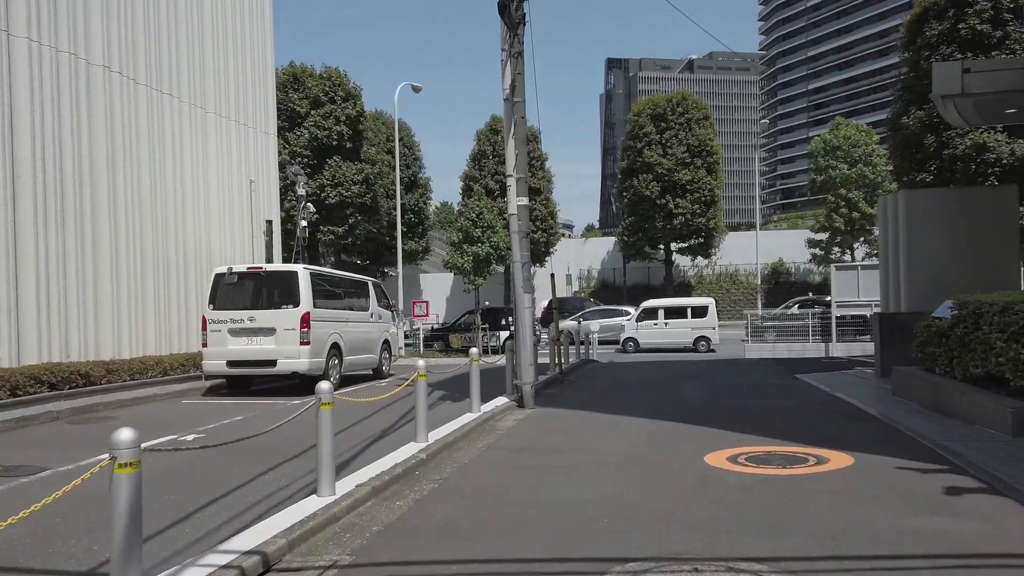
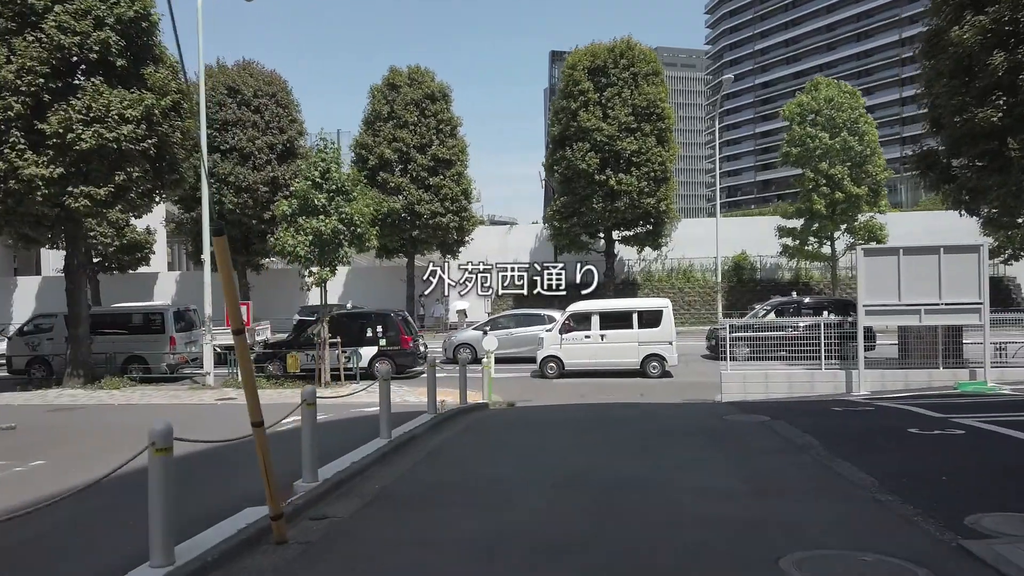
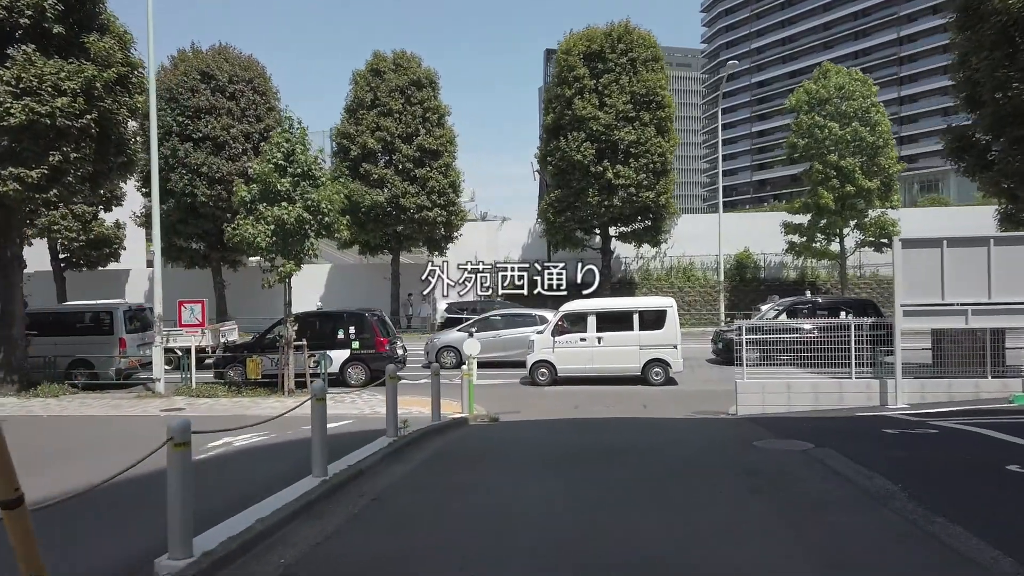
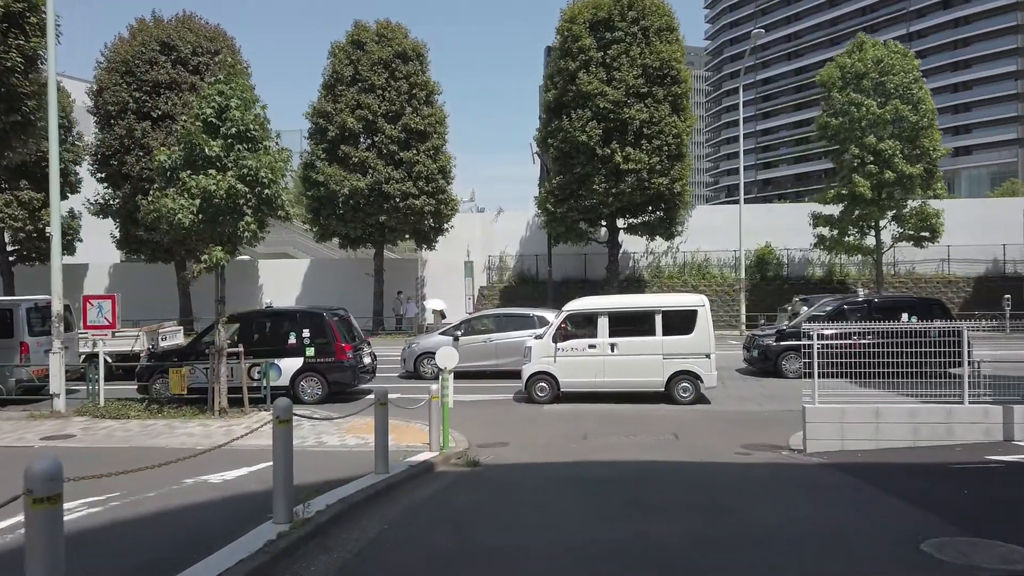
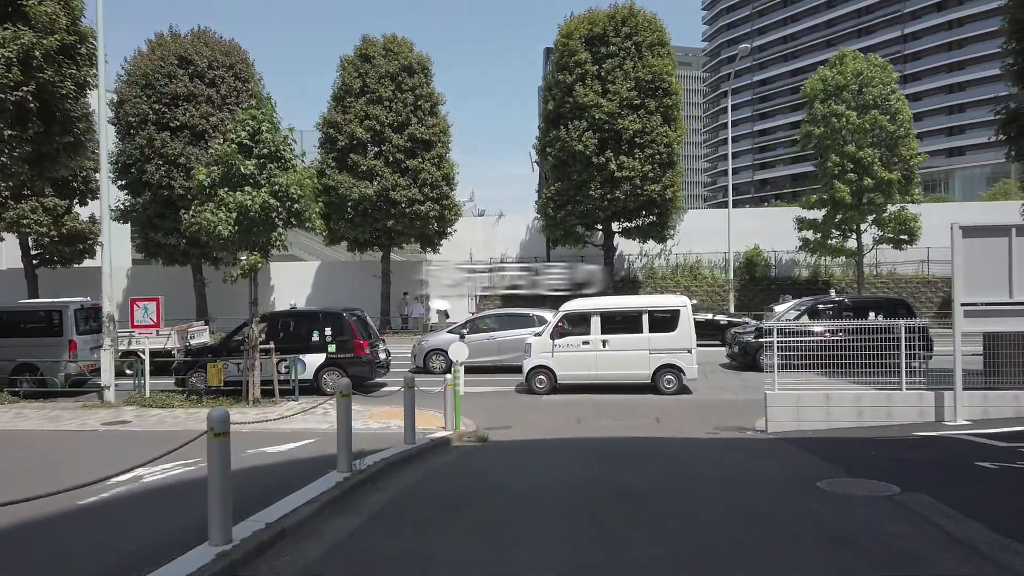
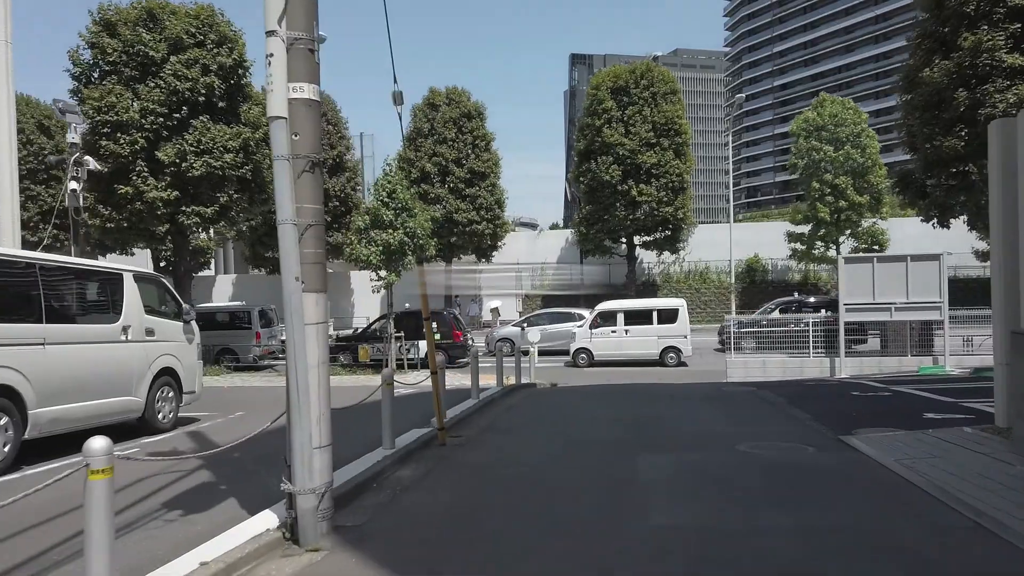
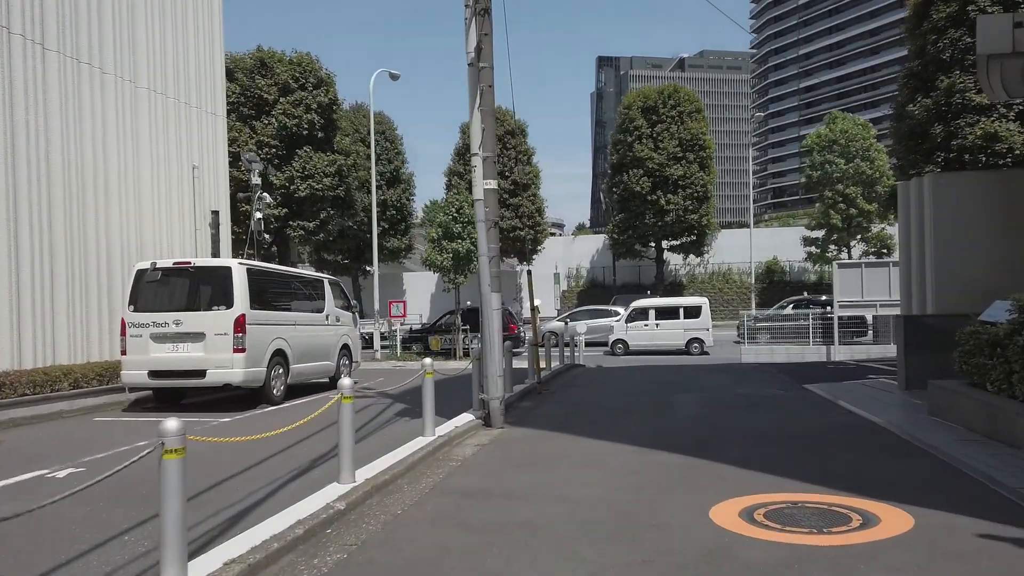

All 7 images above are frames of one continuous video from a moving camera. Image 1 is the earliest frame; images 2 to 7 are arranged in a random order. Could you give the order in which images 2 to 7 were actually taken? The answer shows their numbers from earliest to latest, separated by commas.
7, 6, 2, 3, 5, 4
